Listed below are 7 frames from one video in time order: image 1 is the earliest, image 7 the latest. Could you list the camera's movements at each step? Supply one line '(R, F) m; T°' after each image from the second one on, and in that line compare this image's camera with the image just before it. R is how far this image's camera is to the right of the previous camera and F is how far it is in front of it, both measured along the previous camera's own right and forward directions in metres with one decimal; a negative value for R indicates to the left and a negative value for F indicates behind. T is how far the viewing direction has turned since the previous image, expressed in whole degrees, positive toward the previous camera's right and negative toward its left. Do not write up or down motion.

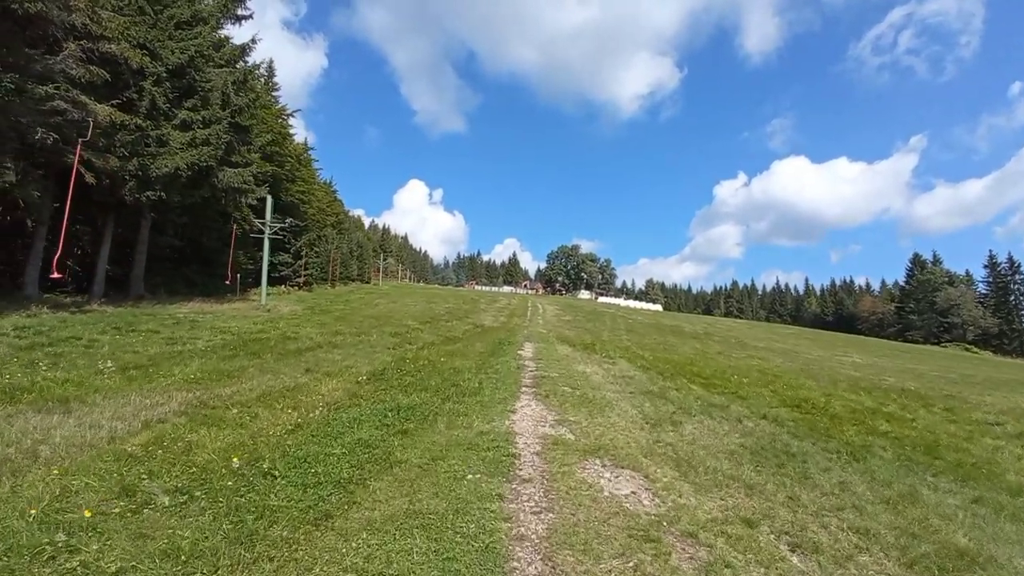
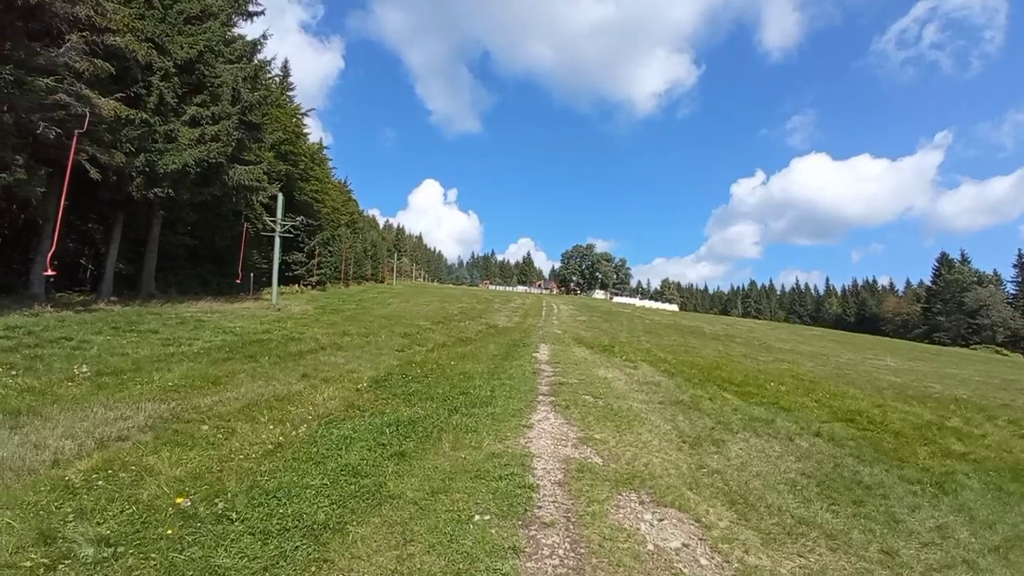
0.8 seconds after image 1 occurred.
(0.0, +1.1) m; -2°
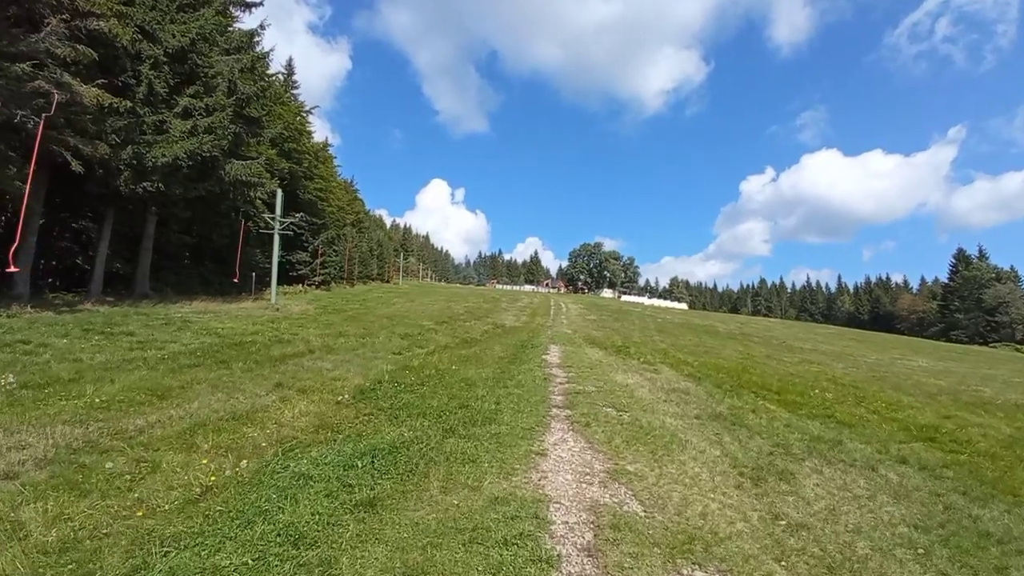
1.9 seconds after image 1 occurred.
(0.0, +1.6) m; -1°
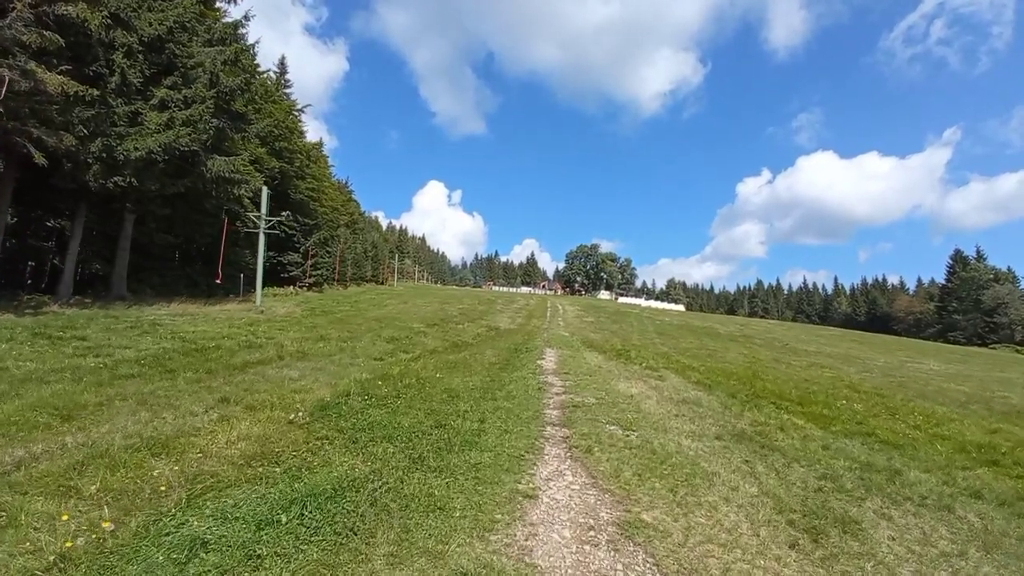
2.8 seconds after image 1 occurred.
(+0.2, +1.4) m; 0°
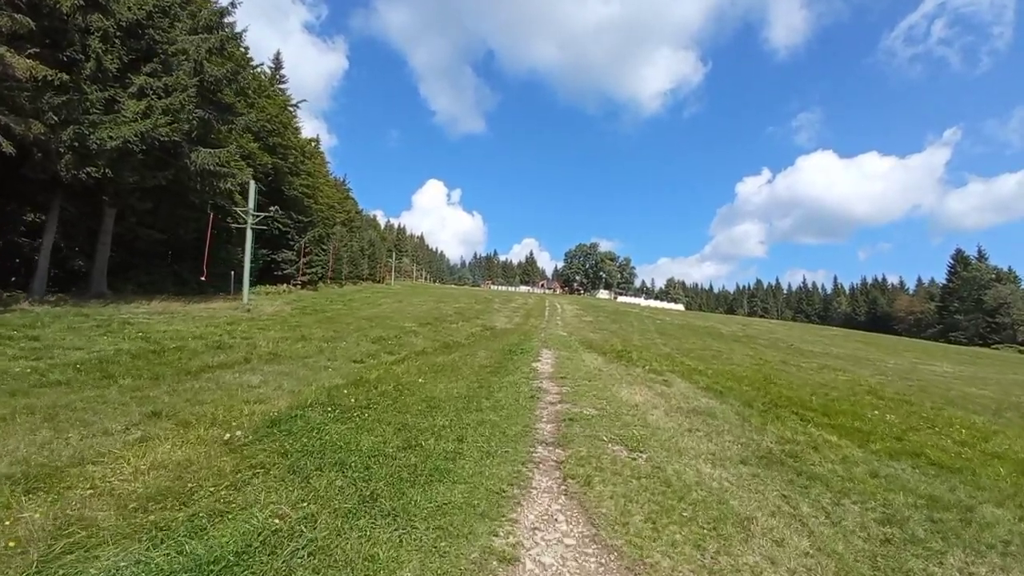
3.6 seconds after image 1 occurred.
(+0.2, +1.2) m; 0°
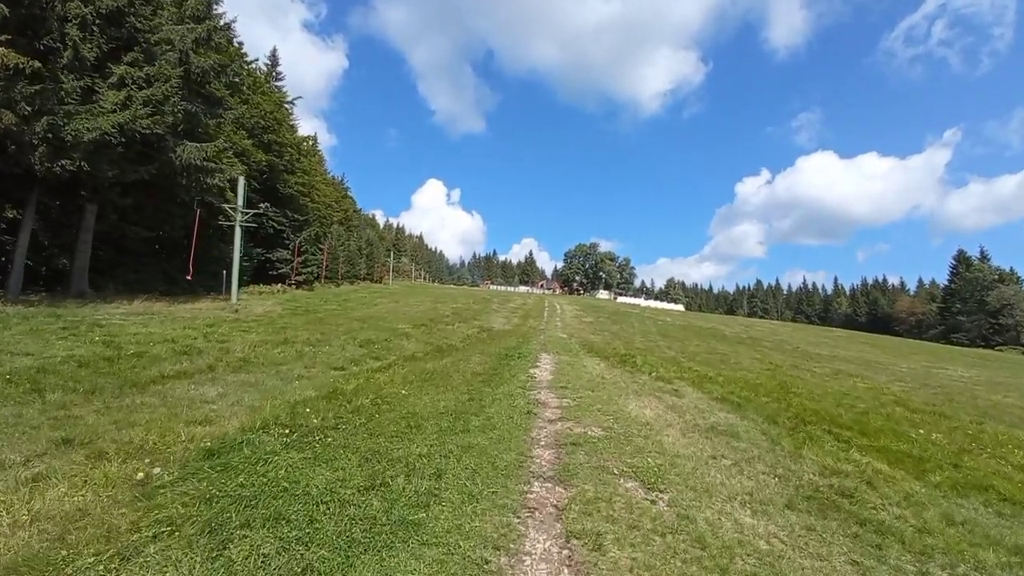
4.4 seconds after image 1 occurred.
(+0.1, +1.2) m; 0°
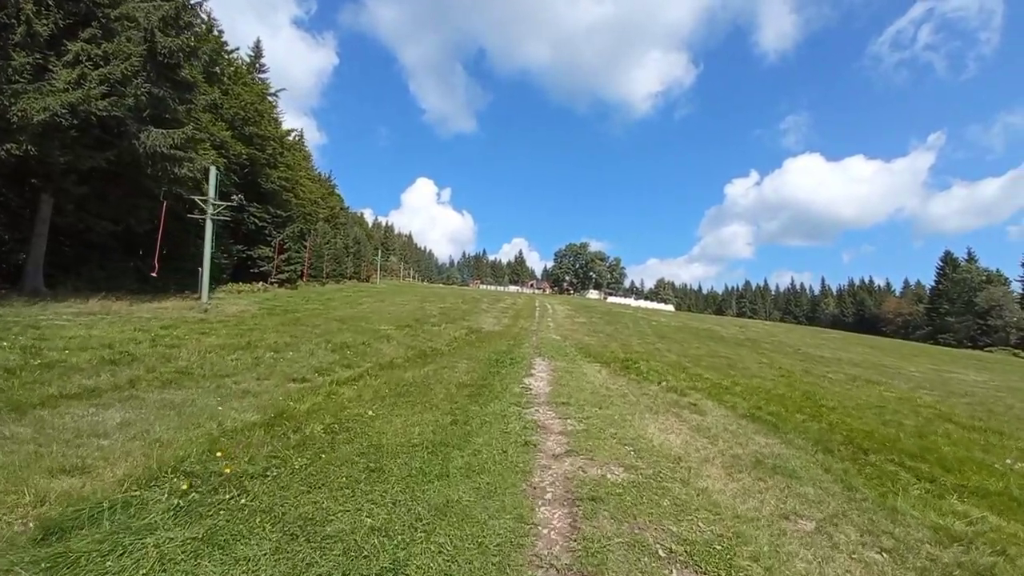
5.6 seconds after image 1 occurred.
(-0.1, +1.9) m; +1°
